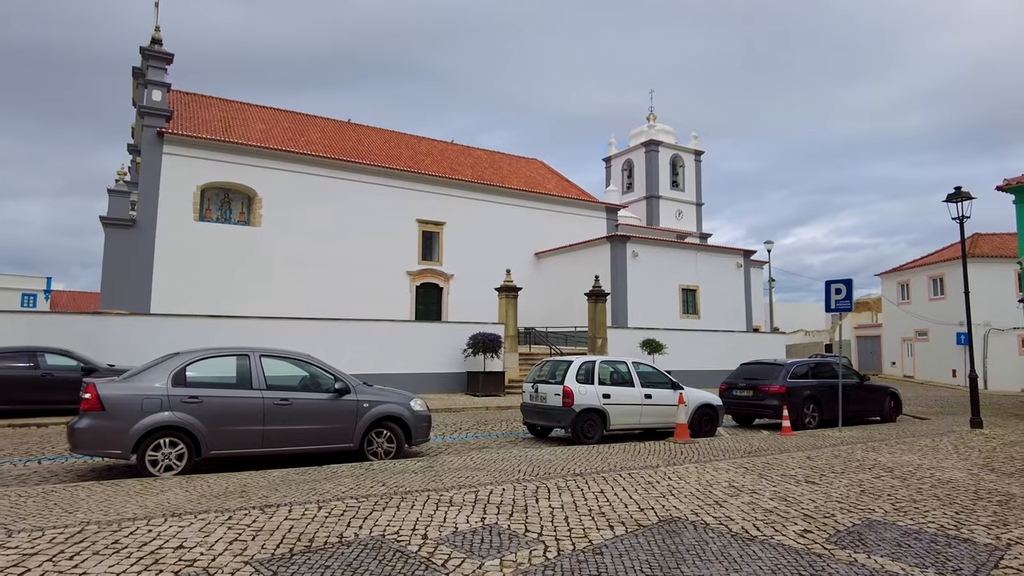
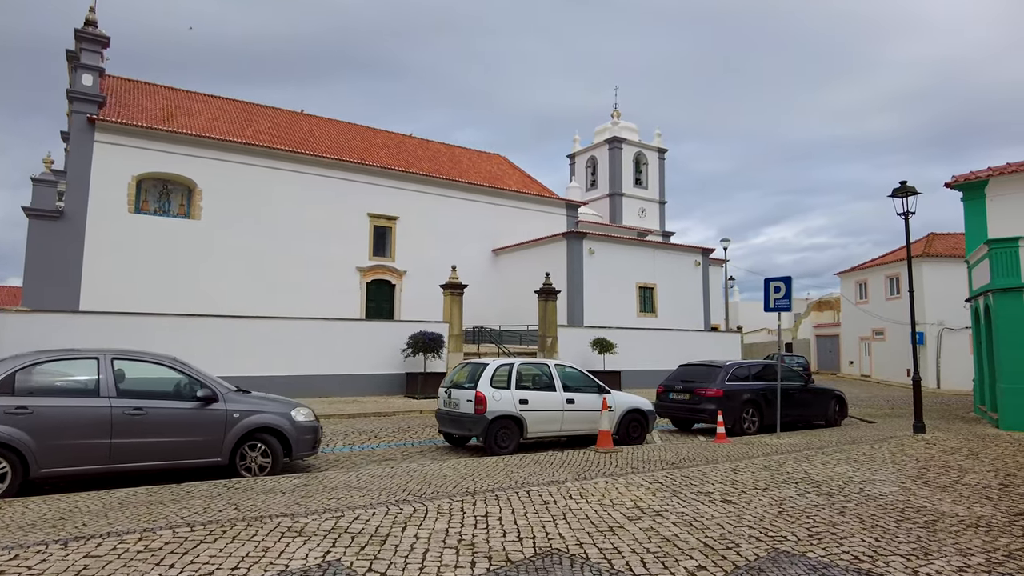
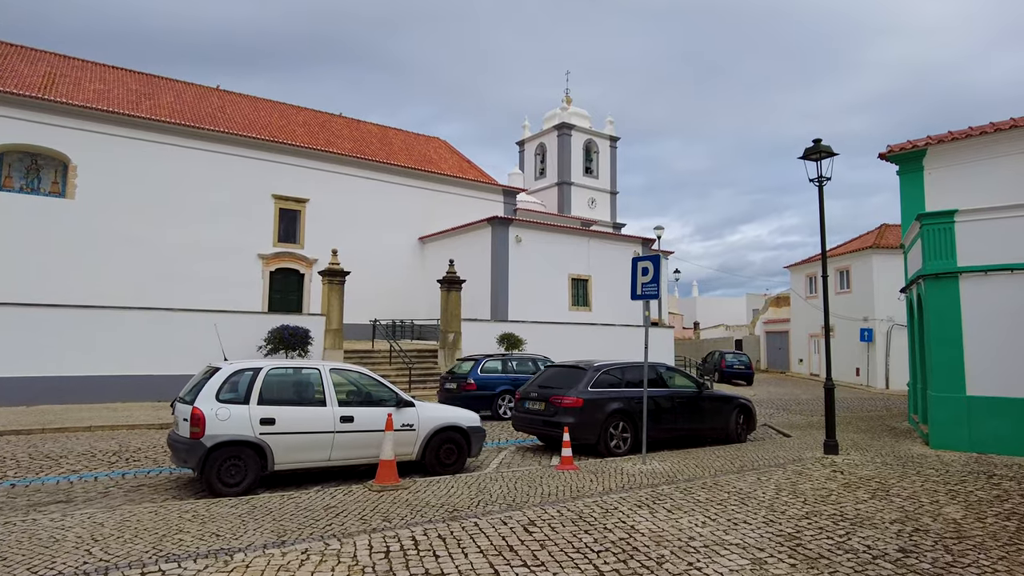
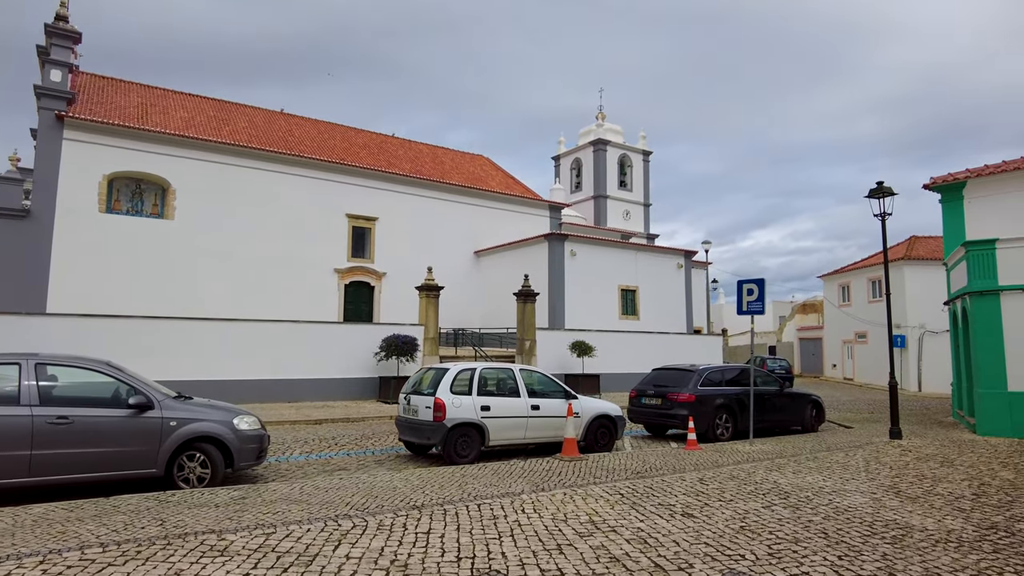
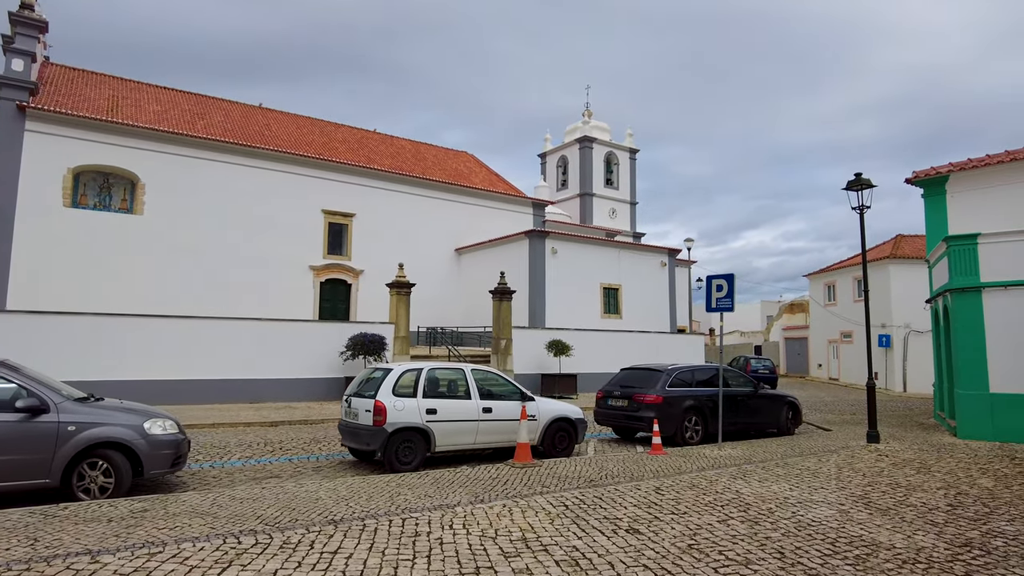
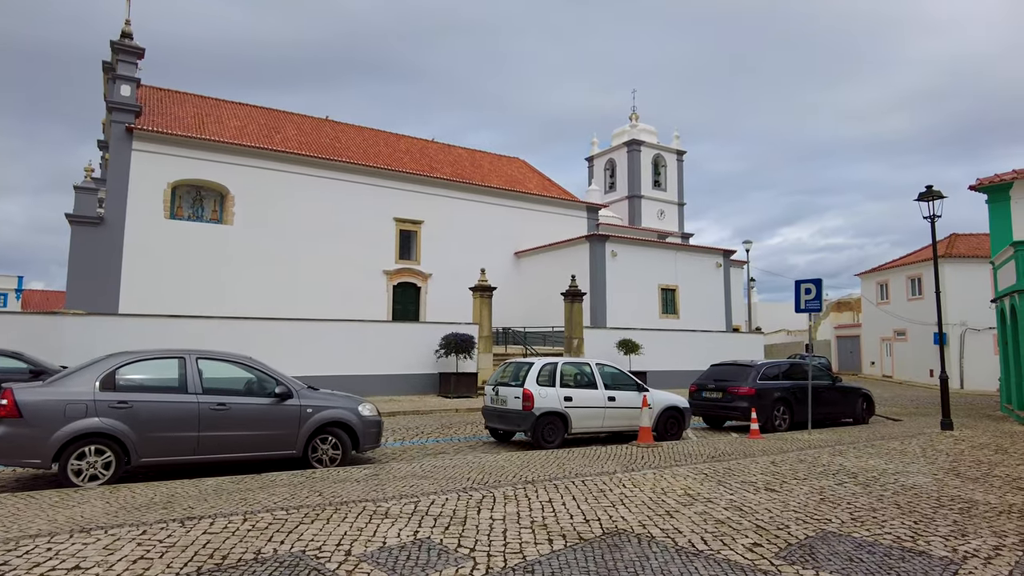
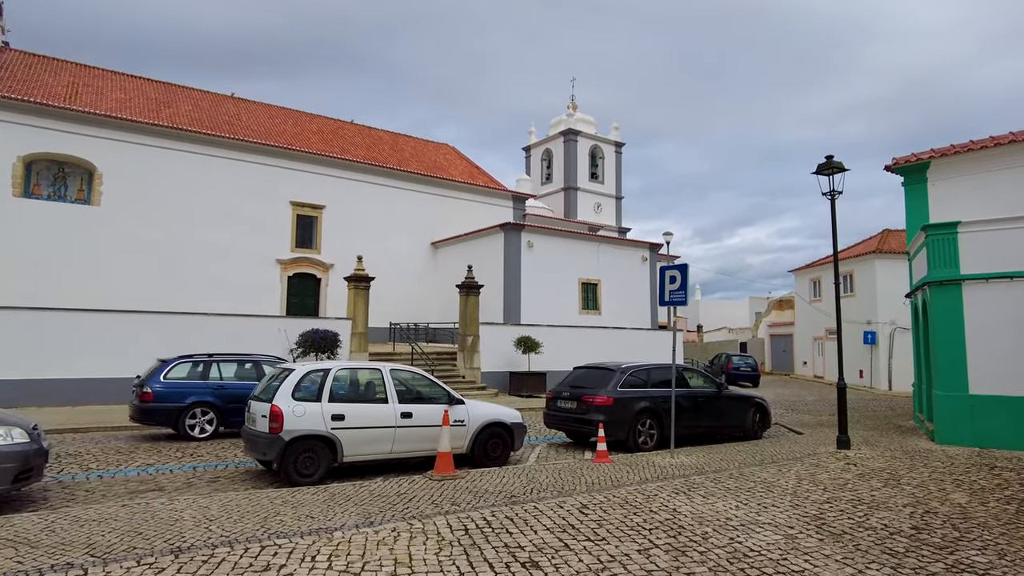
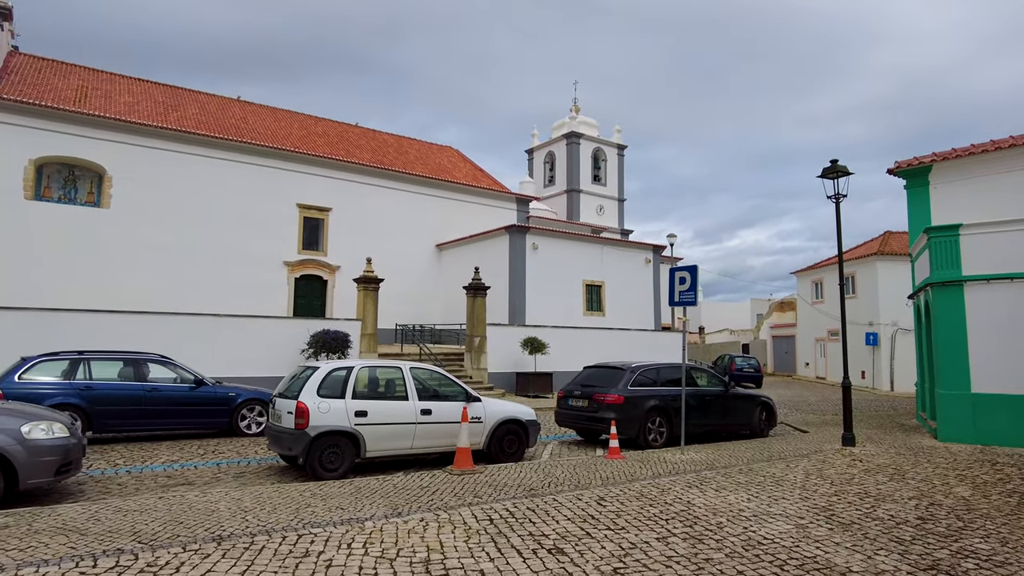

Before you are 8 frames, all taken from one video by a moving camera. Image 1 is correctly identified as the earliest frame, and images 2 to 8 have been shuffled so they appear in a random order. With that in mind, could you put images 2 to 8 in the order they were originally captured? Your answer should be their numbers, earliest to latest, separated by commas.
6, 2, 4, 5, 8, 7, 3
